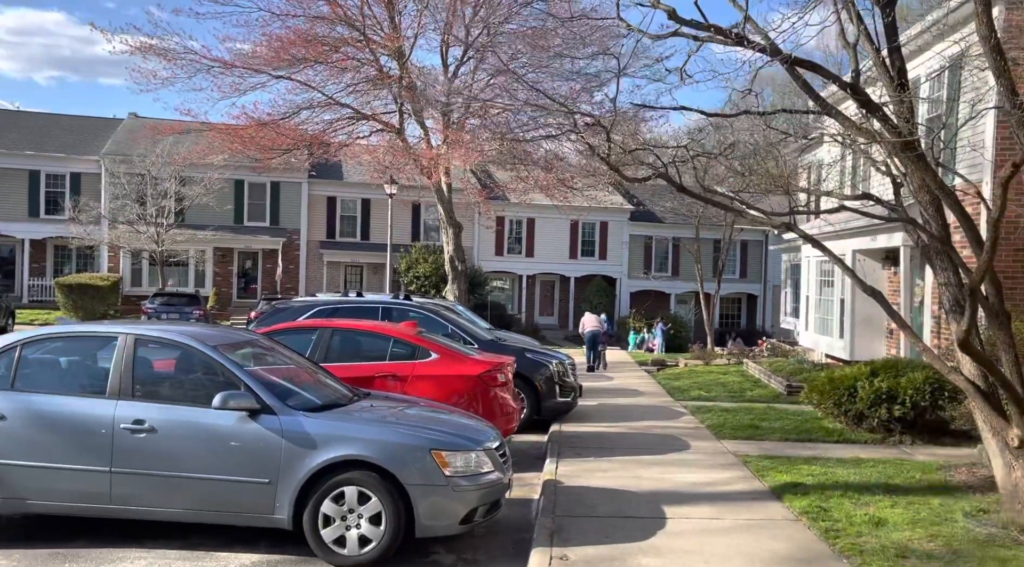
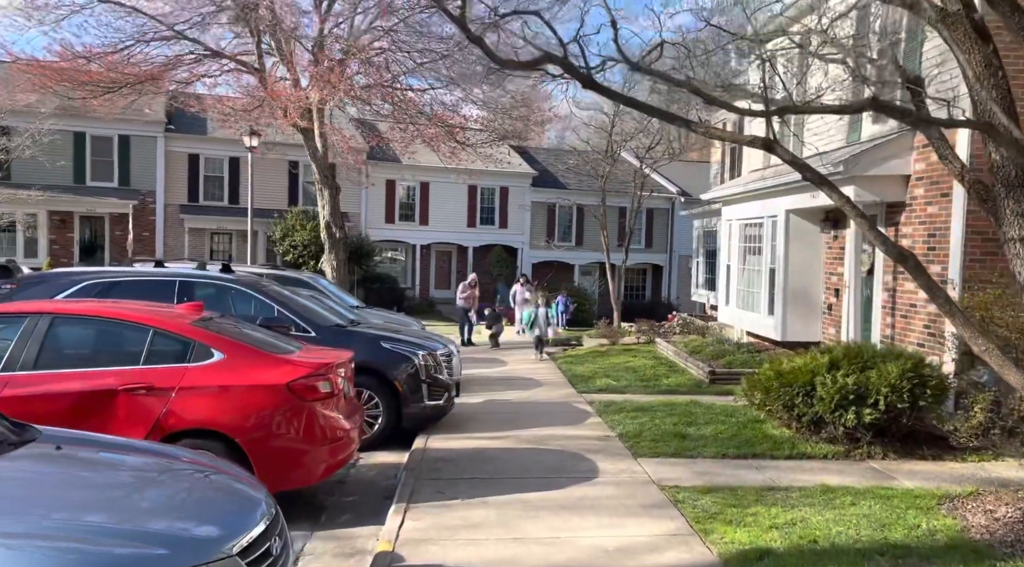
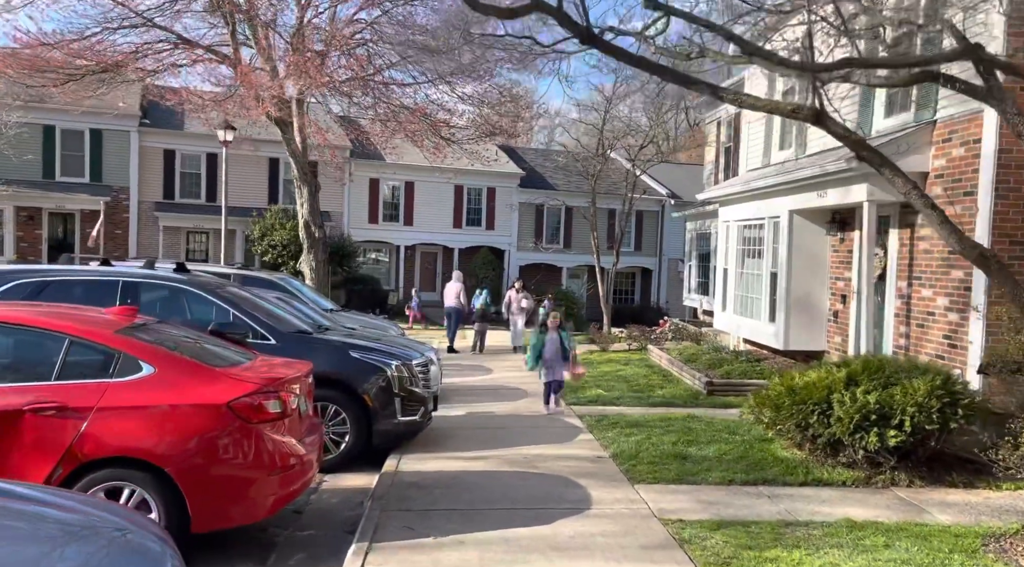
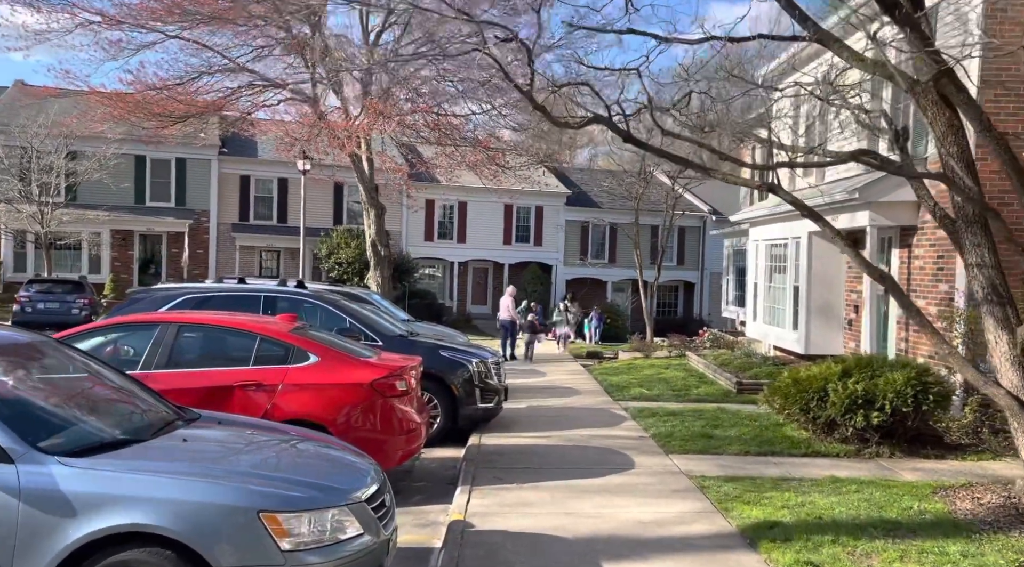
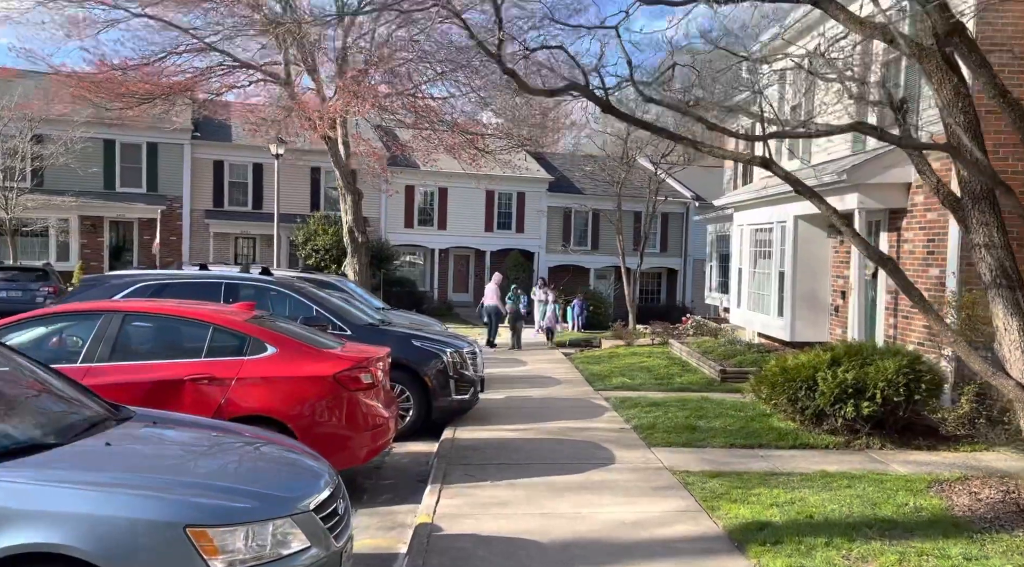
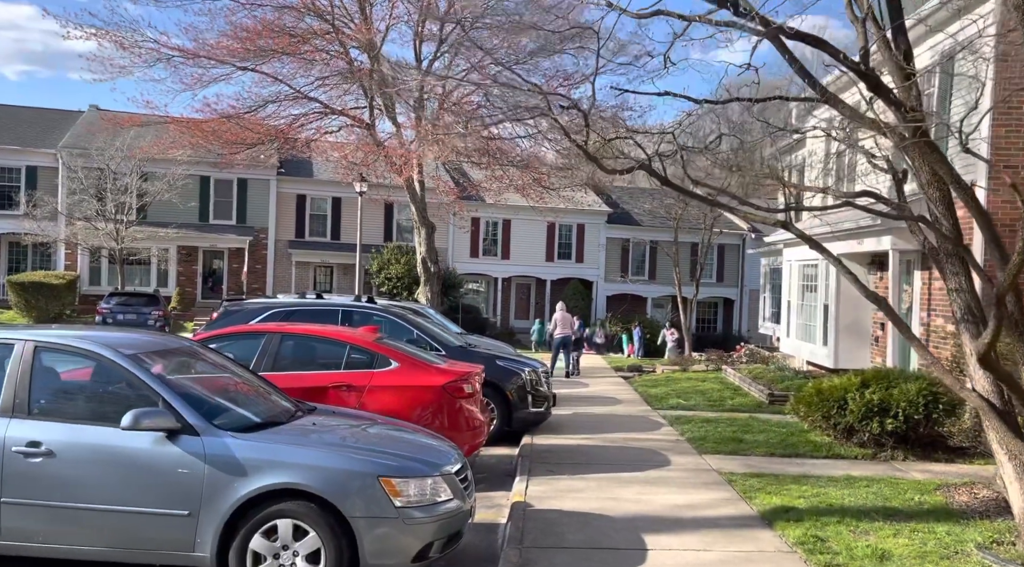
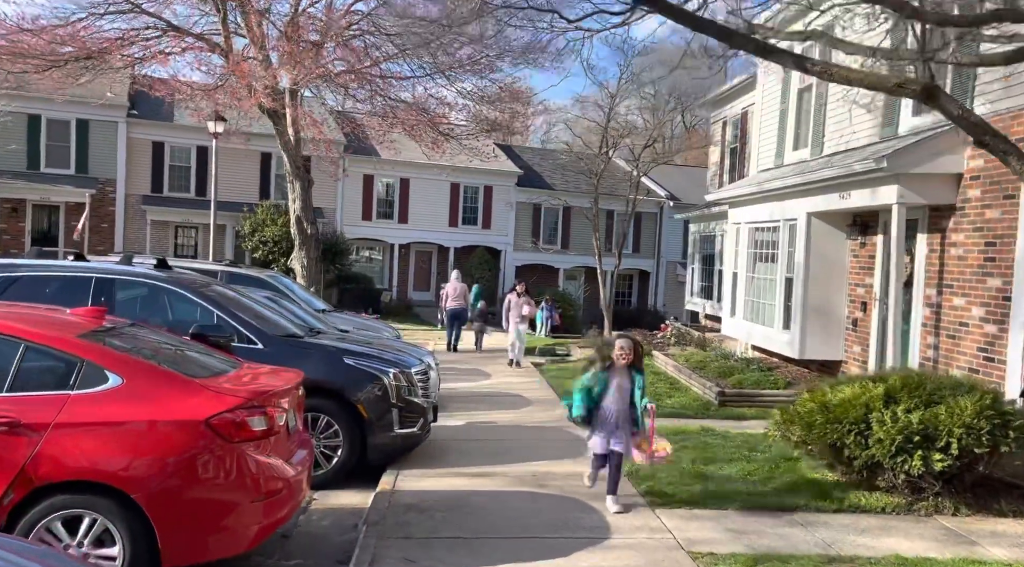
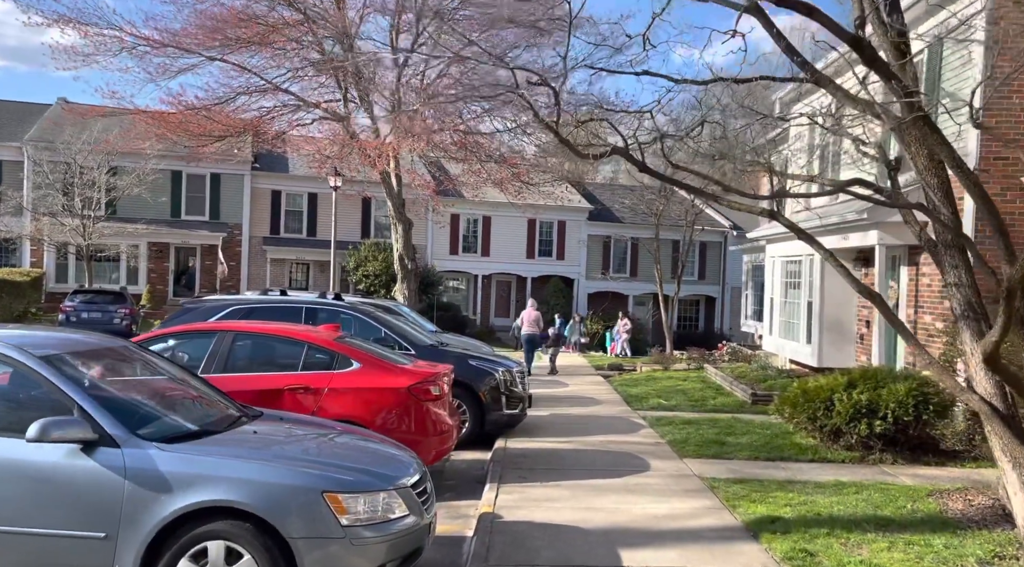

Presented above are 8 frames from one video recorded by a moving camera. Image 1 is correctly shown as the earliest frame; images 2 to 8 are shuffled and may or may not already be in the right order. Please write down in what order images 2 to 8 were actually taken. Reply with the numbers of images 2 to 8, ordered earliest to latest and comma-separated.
6, 8, 4, 5, 2, 3, 7
